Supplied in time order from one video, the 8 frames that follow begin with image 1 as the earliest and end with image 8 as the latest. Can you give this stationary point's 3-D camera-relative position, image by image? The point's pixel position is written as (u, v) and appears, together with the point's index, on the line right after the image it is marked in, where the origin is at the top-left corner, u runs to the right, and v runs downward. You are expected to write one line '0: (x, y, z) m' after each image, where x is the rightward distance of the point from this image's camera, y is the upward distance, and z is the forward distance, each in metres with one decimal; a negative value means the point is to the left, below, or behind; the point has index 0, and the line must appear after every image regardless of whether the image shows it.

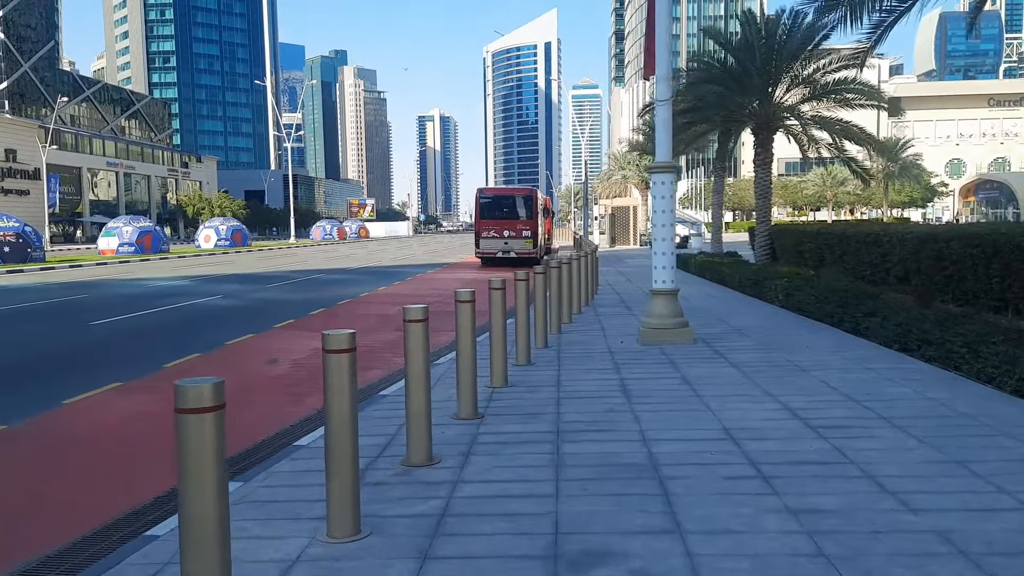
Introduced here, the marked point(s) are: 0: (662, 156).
0: (+1.8, +1.5, +9.8) m
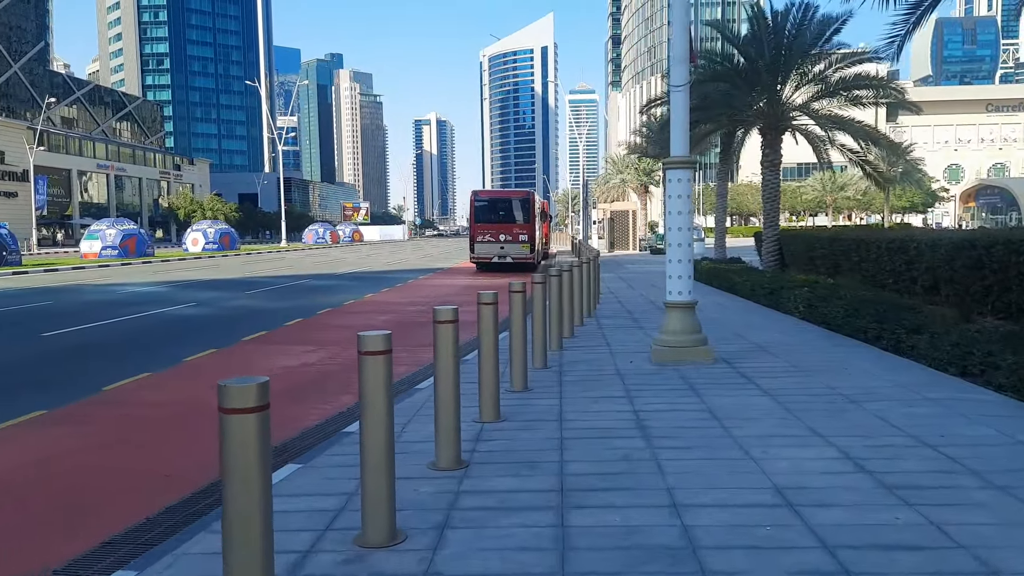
0: (+1.7, +1.4, +8.6) m
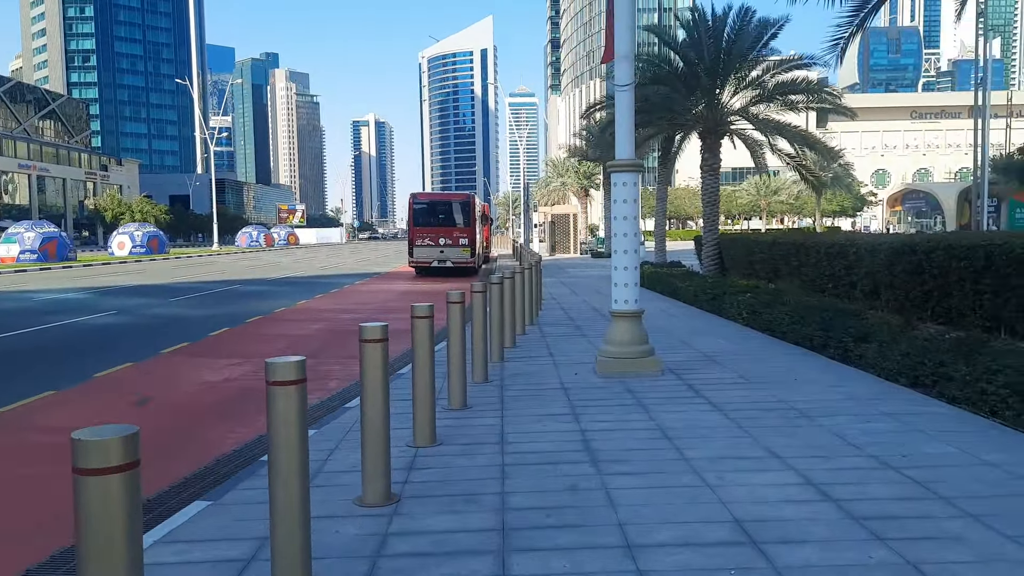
0: (+1.1, +1.3, +8.2) m
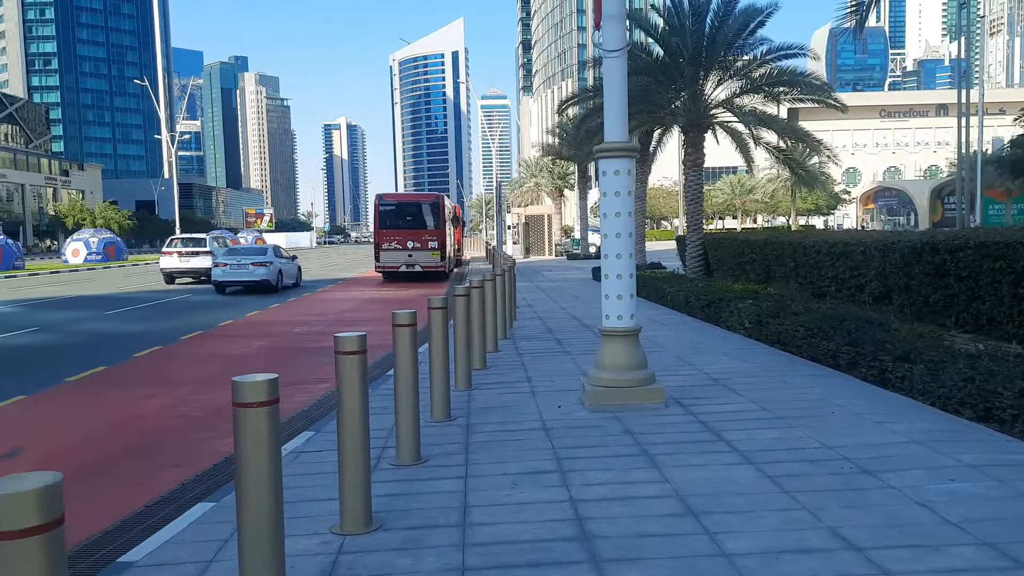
0: (+0.8, +1.2, +6.7) m
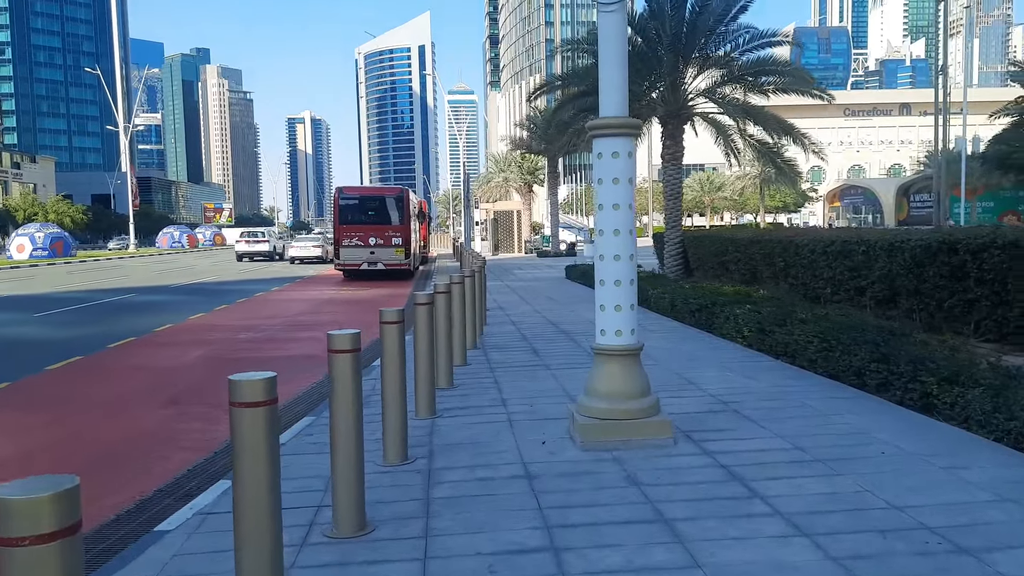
0: (+0.6, +1.2, +5.4) m
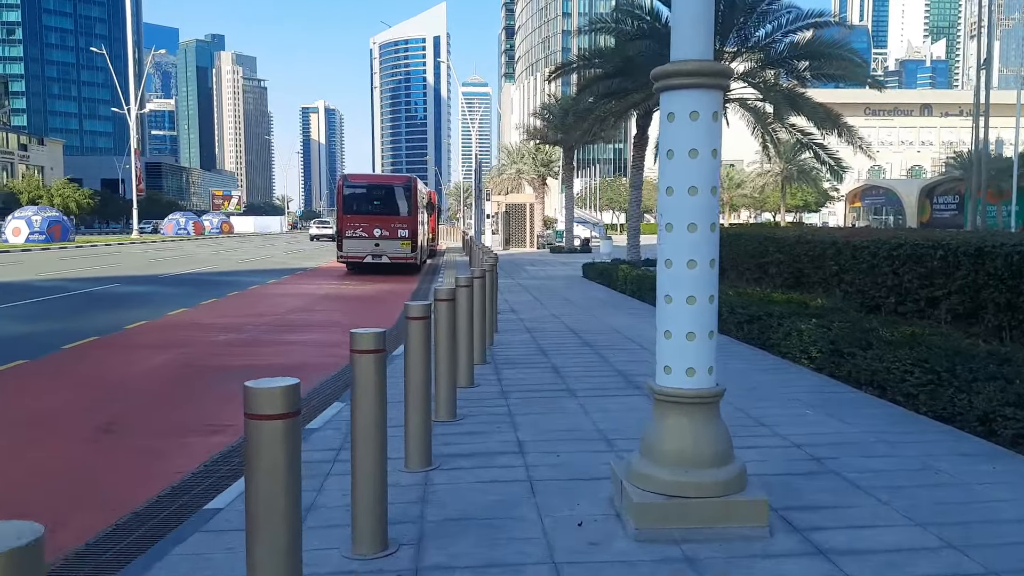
0: (+0.8, +1.1, +3.8) m
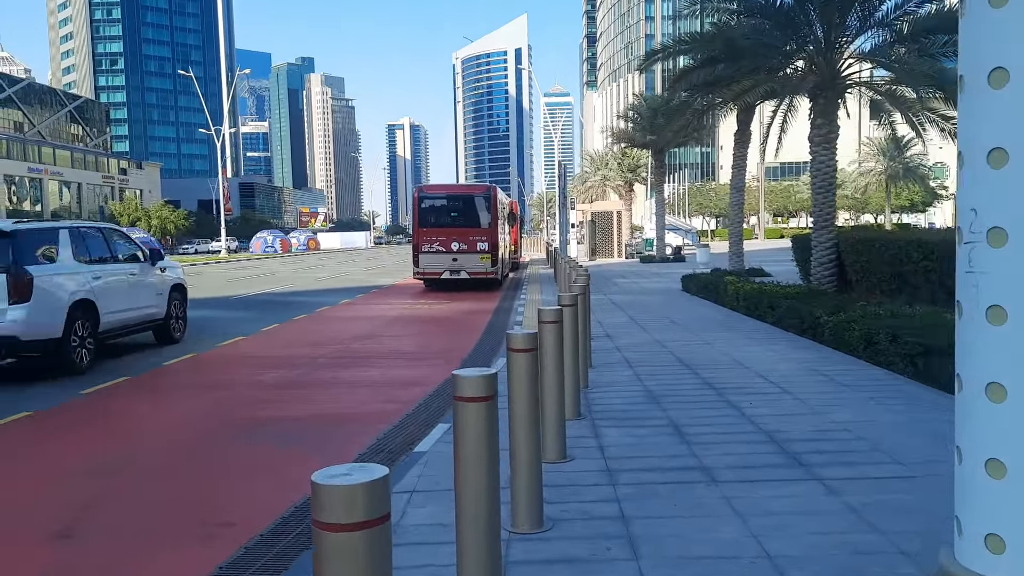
0: (+1.1, +0.9, +1.7) m
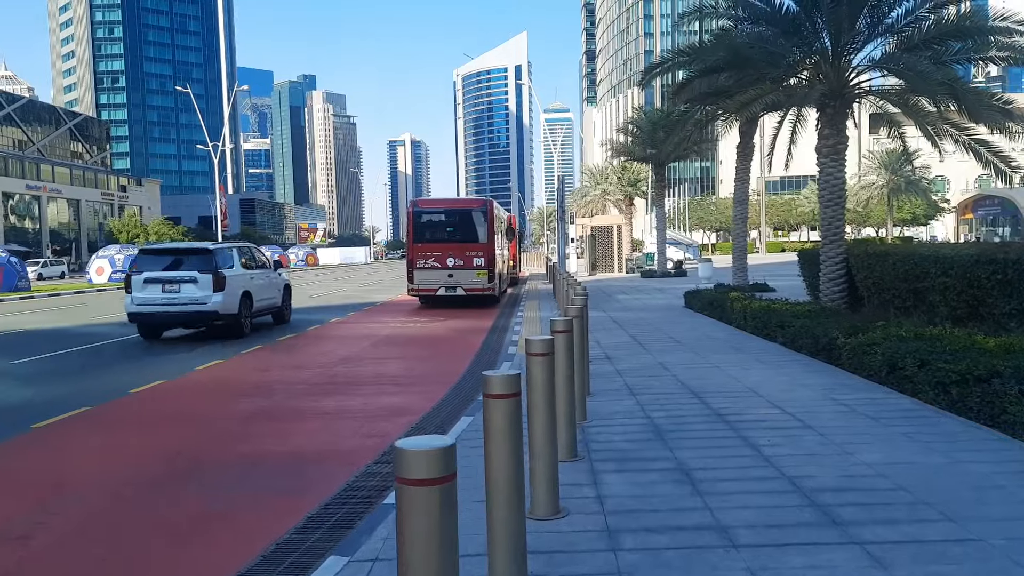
0: (+1.0, +0.8, +1.0) m
